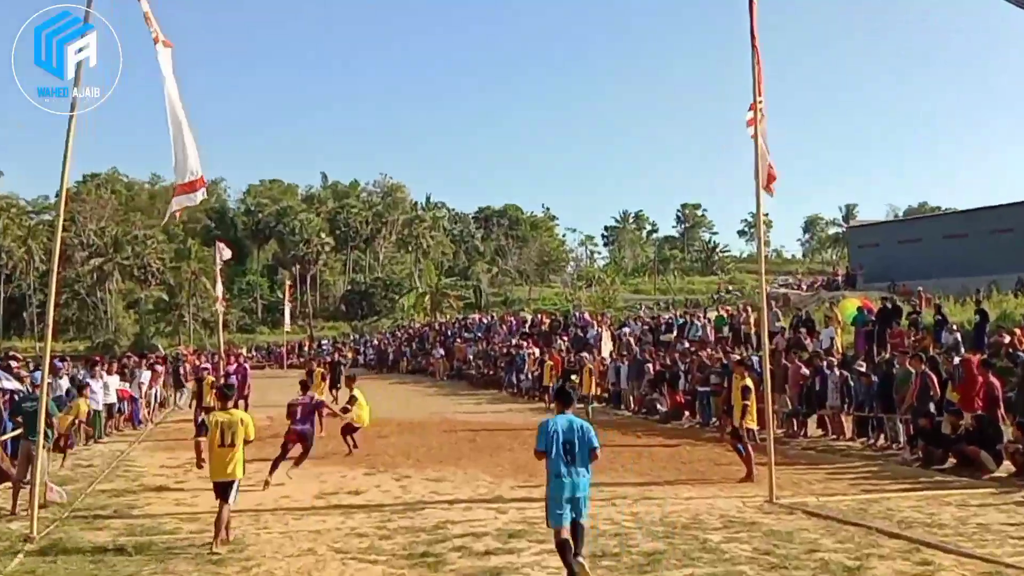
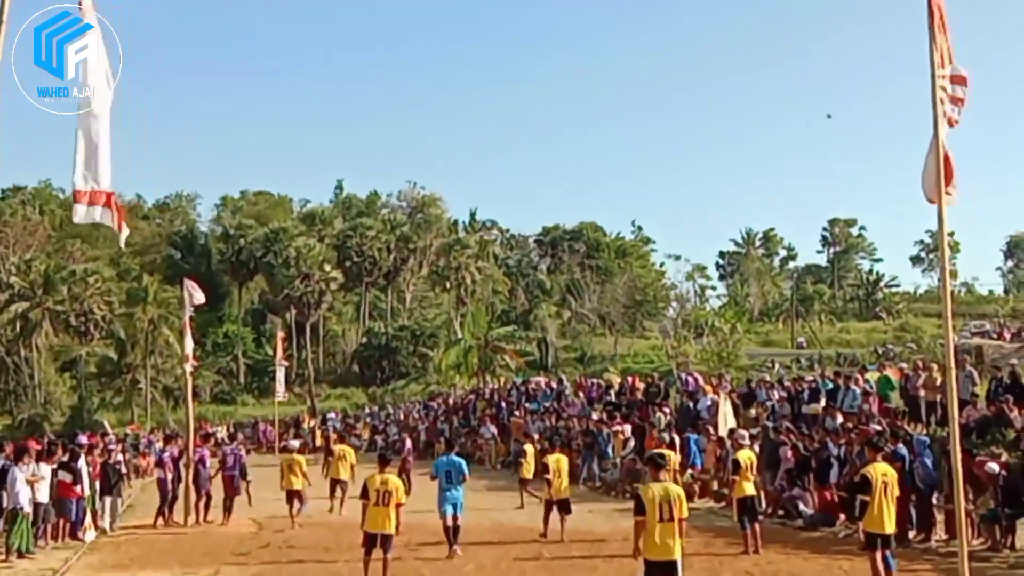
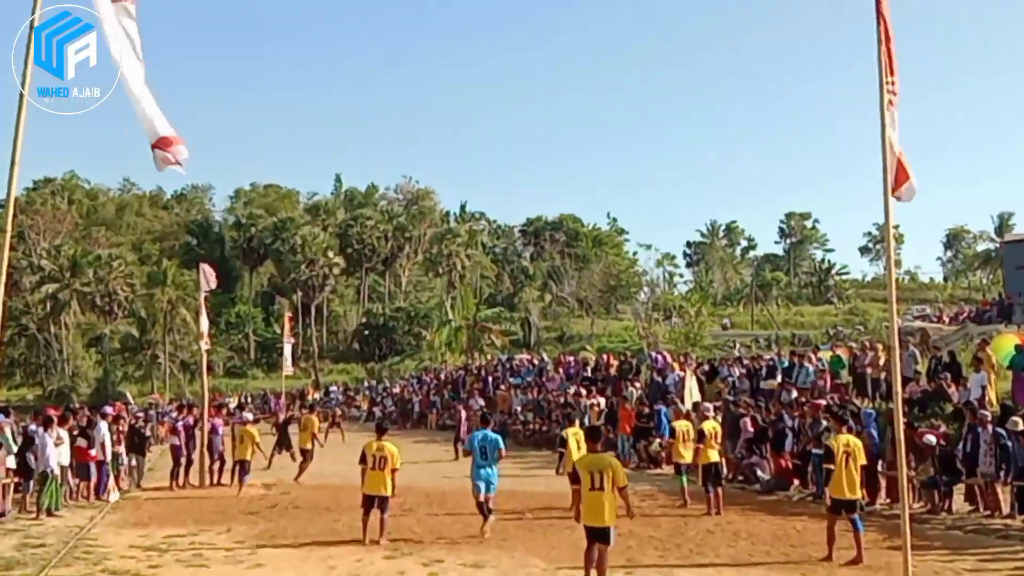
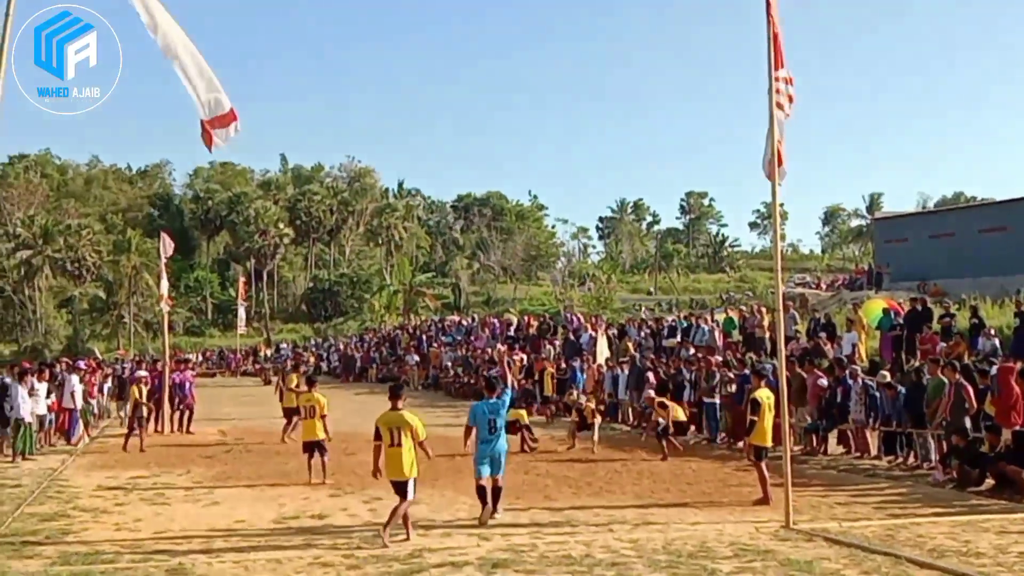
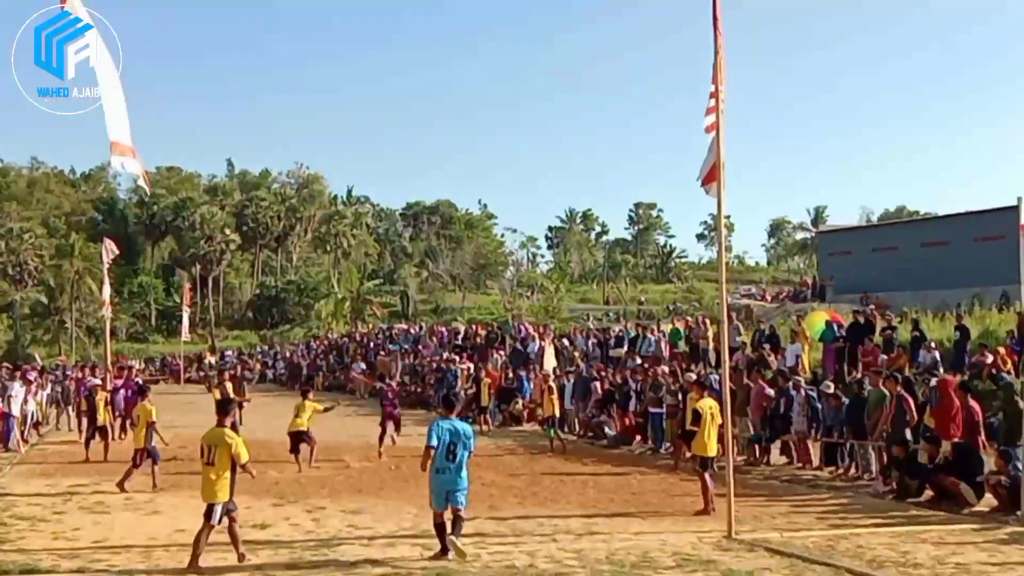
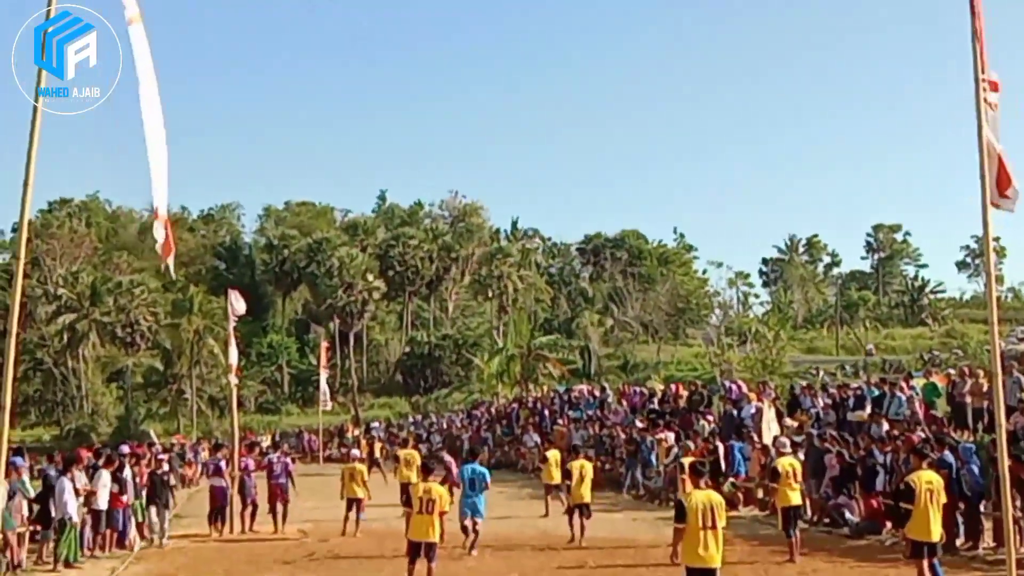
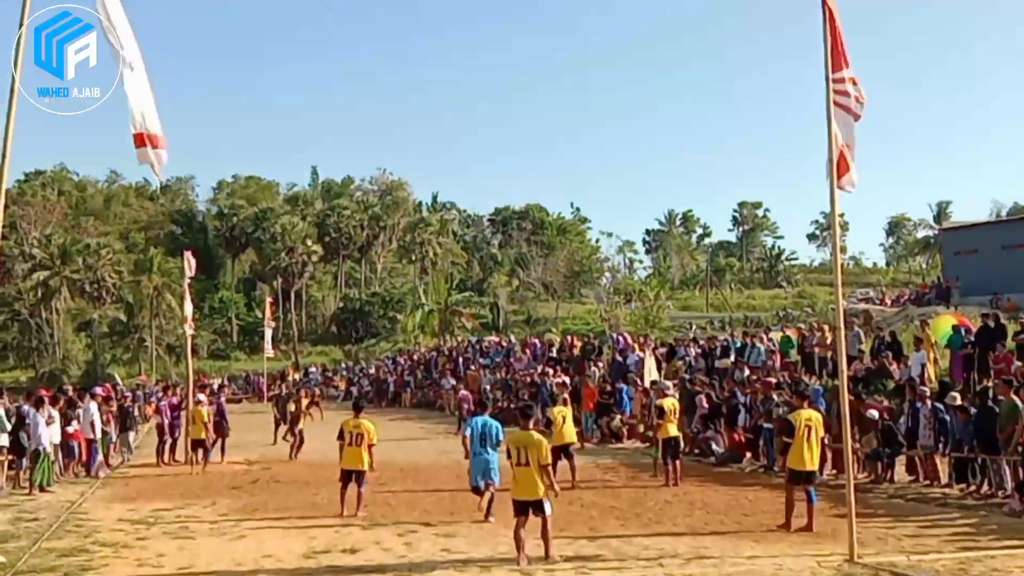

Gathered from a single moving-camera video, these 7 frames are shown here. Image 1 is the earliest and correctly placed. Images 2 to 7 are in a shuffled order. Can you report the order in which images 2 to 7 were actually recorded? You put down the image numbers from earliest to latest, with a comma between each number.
5, 4, 7, 3, 2, 6
